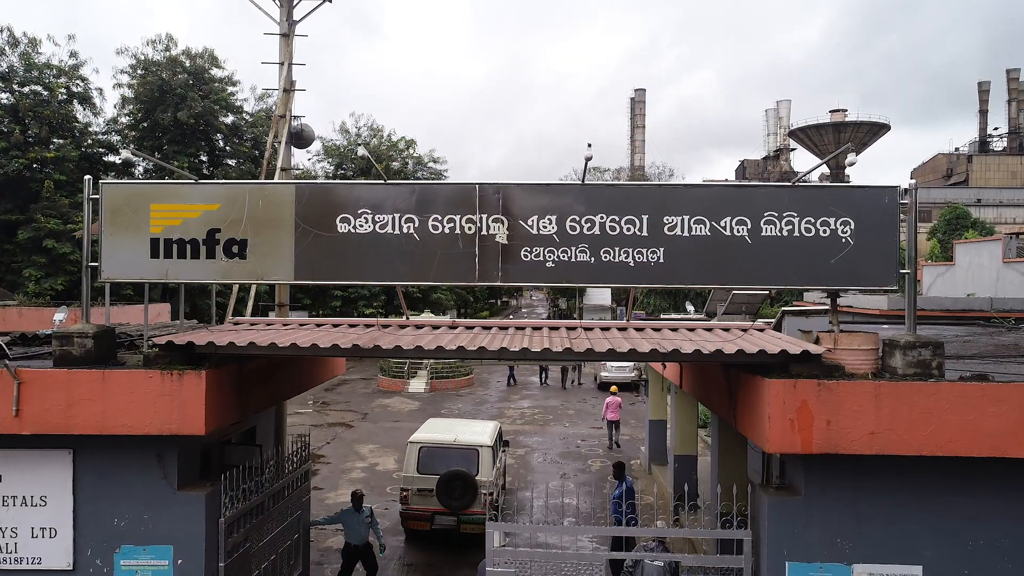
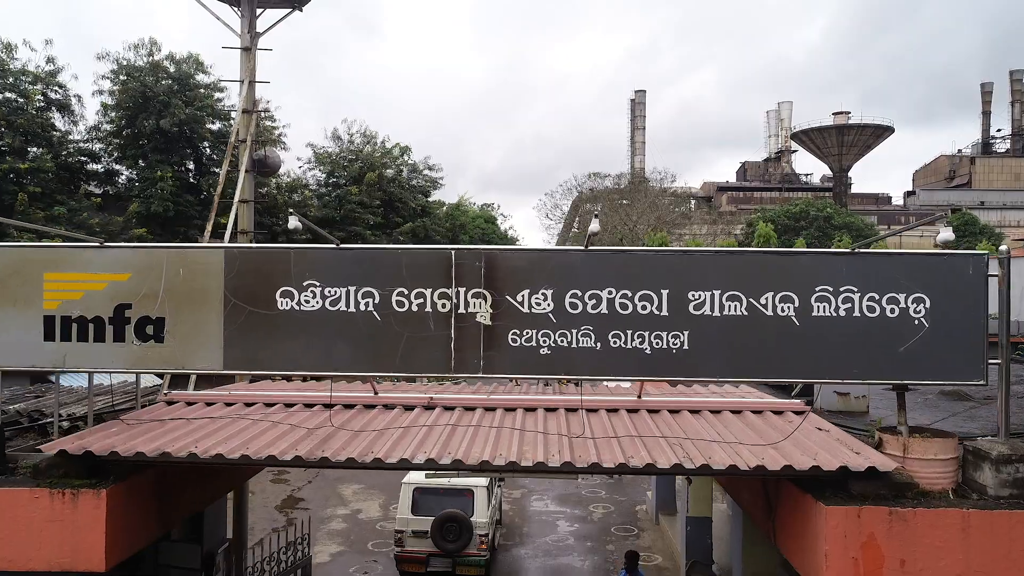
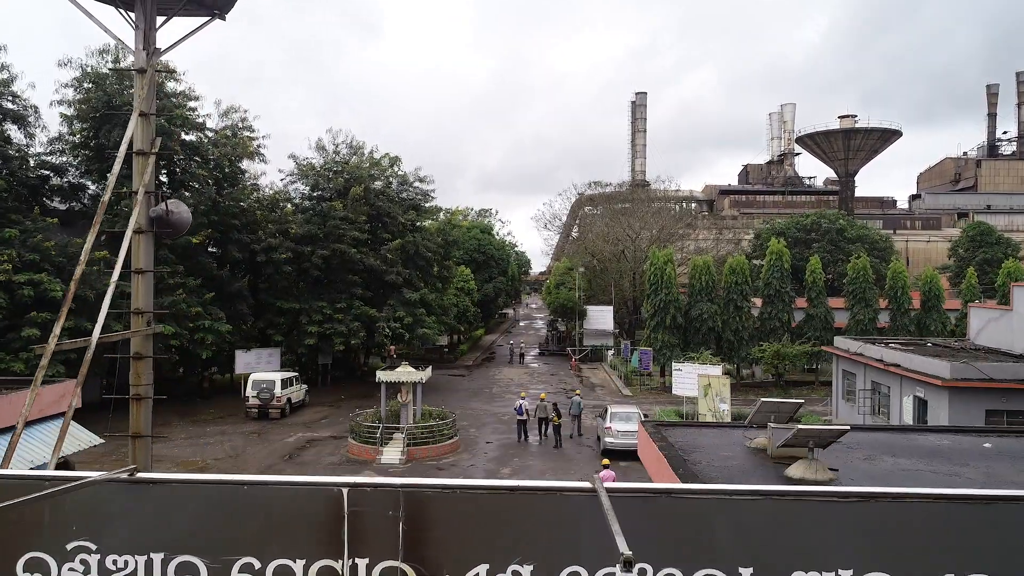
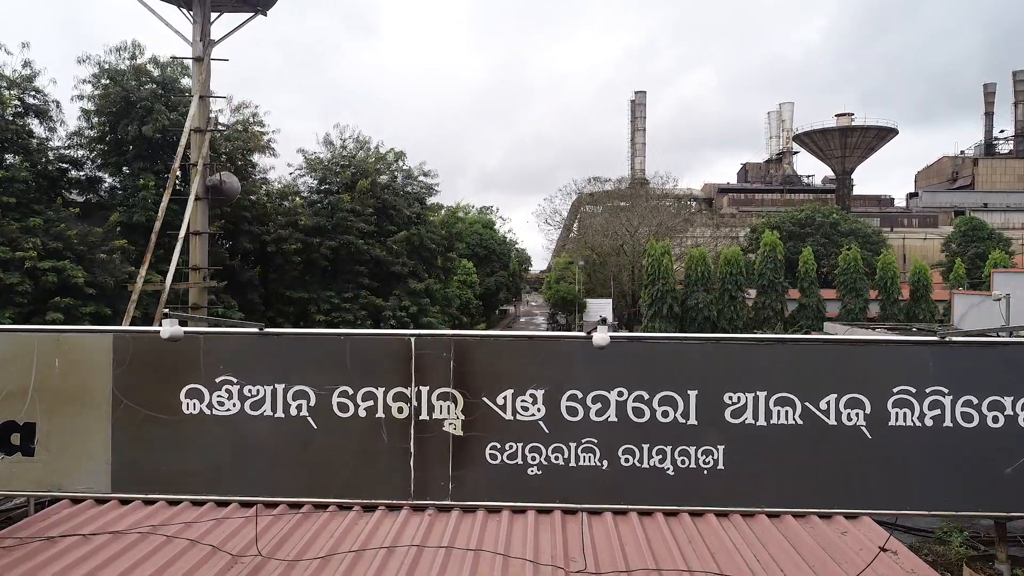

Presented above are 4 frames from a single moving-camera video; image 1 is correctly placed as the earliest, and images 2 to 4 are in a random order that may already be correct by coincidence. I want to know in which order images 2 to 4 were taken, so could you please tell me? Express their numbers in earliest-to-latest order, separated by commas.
2, 4, 3
